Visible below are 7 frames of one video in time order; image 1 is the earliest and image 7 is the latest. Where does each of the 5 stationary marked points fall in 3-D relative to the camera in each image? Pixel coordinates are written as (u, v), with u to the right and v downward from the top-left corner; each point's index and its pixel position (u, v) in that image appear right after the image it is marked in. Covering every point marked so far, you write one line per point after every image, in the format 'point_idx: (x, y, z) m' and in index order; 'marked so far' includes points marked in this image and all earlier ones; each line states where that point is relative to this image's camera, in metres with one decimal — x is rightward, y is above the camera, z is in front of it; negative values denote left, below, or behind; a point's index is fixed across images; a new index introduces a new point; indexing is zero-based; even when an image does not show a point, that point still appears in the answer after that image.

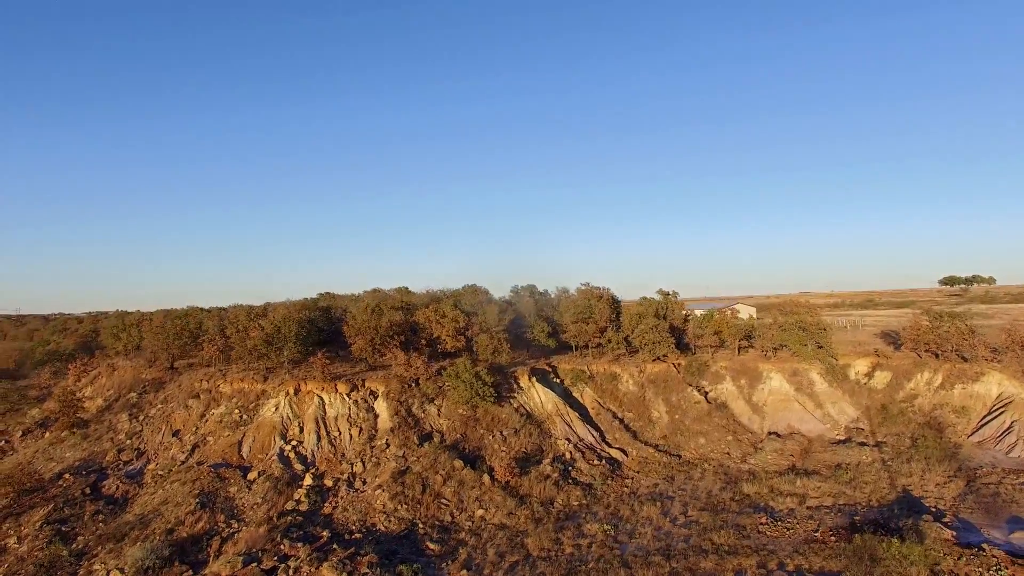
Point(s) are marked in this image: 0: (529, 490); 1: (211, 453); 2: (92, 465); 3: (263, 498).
0: (+0.6, -7.7, +18.3) m
1: (-12.2, -6.6, +19.2) m
2: (-16.4, -6.9, +18.7) m
3: (-8.6, -7.3, +16.6) m
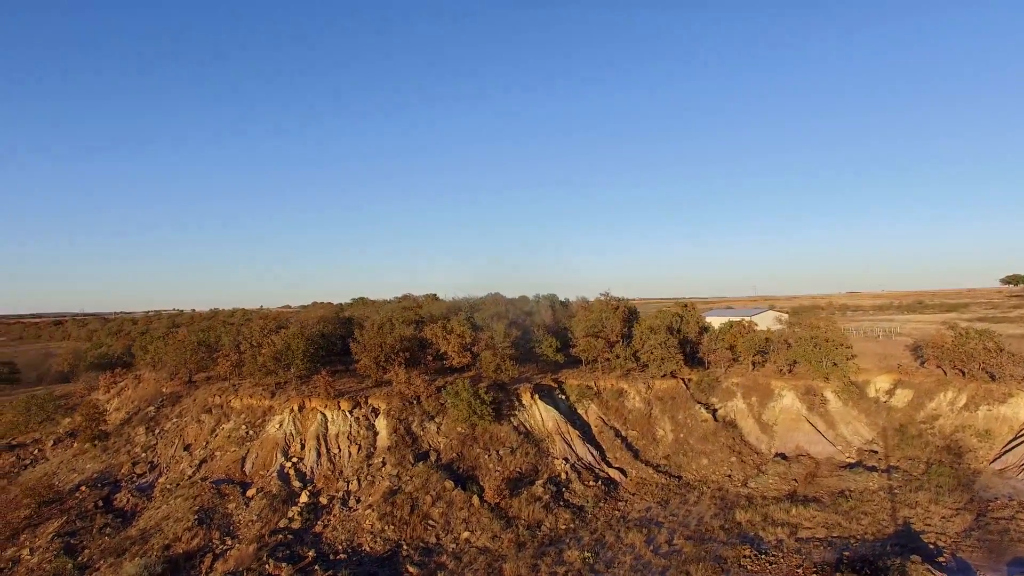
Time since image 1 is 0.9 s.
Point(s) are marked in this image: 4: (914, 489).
0: (+0.2, -8.6, +18.4) m
1: (-12.5, -7.6, +20.2) m
2: (-16.8, -7.9, +20.0) m
3: (-9.2, -8.2, +17.4) m
4: (+16.4, -8.3, +19.7) m
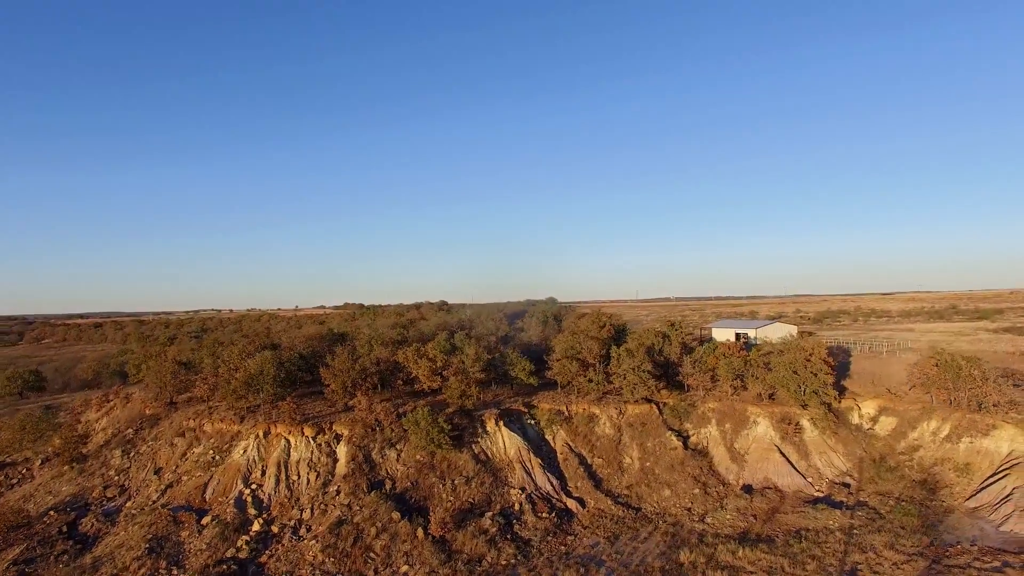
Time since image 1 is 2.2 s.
0: (-2.0, -10.0, +18.5) m
1: (-14.6, -9.0, +20.9) m
2: (-18.9, -9.3, +21.0) m
3: (-11.4, -9.6, +18.0) m
4: (+14.3, -9.6, +19.0) m
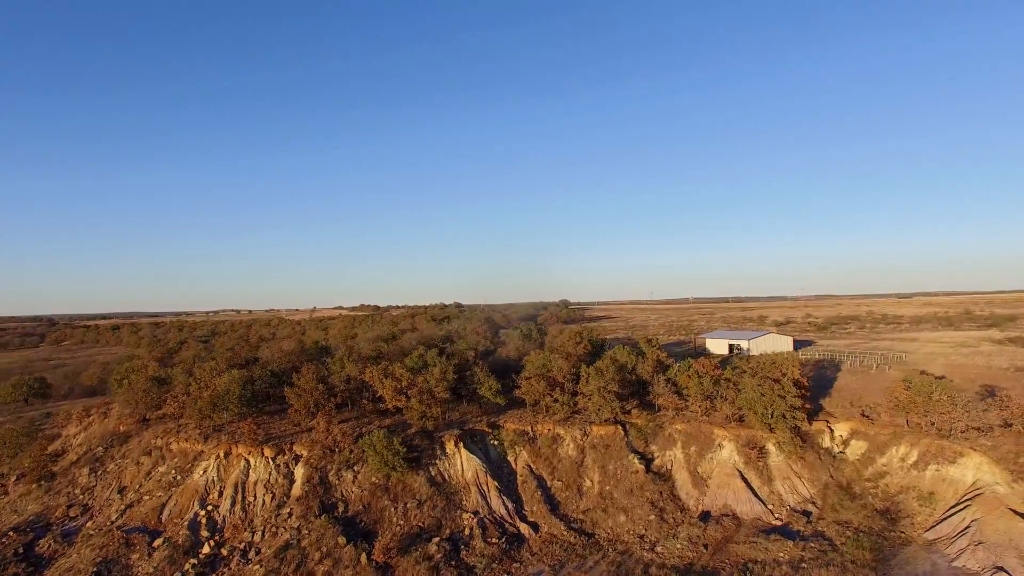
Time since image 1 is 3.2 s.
0: (-4.2, -11.1, +18.7) m
1: (-16.8, -10.1, +21.4) m
2: (-21.1, -10.4, +21.5) m
3: (-13.6, -10.7, +18.3) m
4: (+12.1, -10.7, +18.7) m
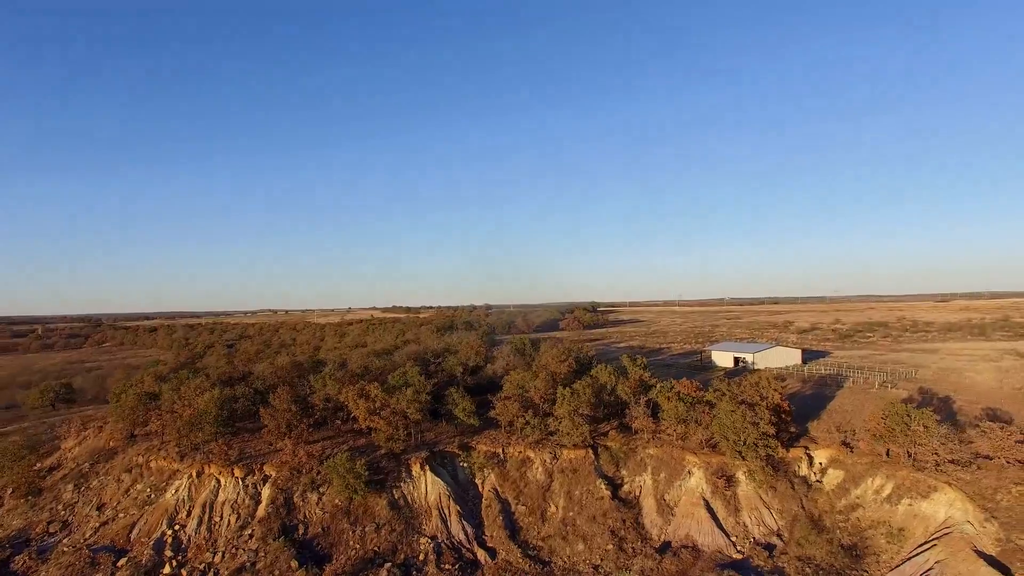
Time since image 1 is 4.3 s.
0: (-6.4, -12.3, +19.0) m
1: (-18.8, -11.4, +22.4) m
2: (-23.1, -11.7, +22.7) m
3: (-15.8, -12.0, +19.2) m
4: (+9.9, -12.0, +18.2) m
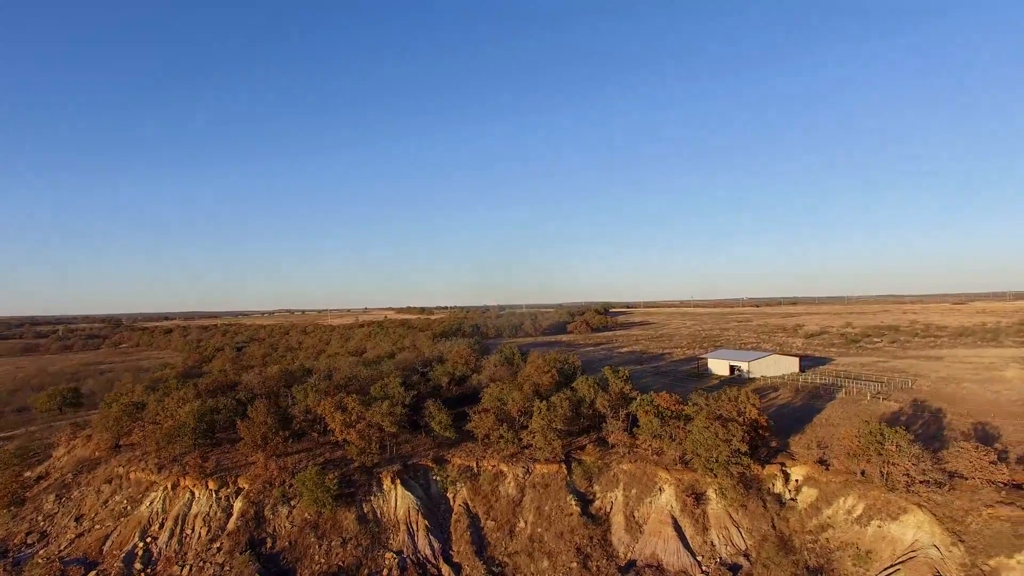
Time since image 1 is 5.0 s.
0: (-8.2, -13.2, +19.2) m
1: (-20.5, -12.2, +22.9) m
2: (-24.7, -12.5, +23.4) m
3: (-17.6, -12.8, +19.6) m
4: (+8.1, -12.8, +18.1) m
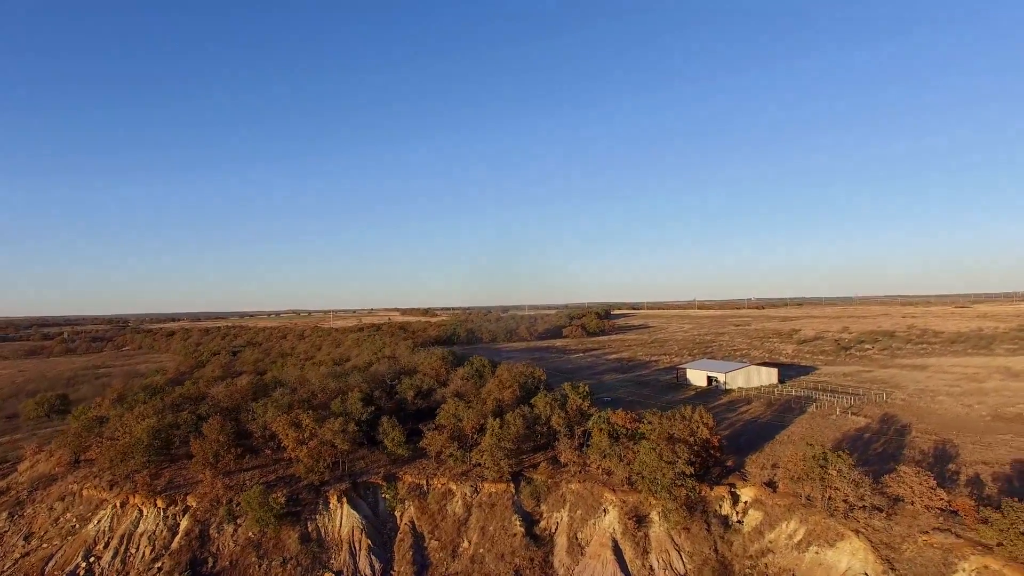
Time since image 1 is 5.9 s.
0: (-11.1, -14.2, +19.4) m
1: (-23.3, -13.3, +23.1) m
2: (-27.6, -13.6, +23.6) m
3: (-20.5, -13.9, +19.8) m
4: (+5.2, -13.9, +18.1) m
